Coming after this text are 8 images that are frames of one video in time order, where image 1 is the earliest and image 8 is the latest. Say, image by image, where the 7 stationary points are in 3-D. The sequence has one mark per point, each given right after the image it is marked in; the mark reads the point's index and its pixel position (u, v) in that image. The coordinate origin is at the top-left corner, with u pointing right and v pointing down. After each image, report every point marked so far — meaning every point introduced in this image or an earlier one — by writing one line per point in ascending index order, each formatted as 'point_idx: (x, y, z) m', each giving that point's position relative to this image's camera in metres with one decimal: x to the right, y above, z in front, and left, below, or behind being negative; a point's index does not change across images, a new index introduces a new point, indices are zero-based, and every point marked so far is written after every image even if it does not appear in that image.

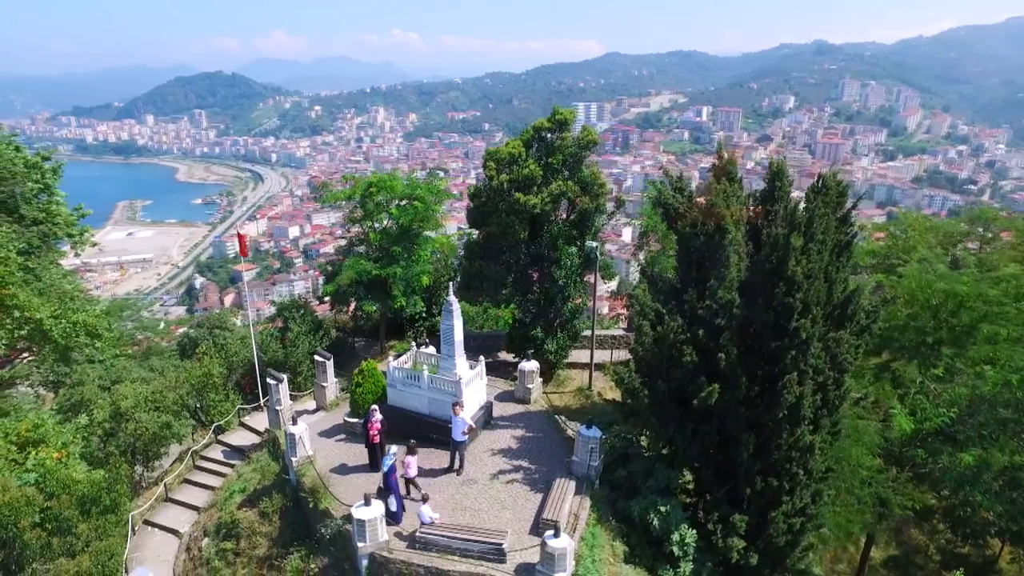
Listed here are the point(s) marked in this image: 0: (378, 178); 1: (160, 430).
0: (-4.0, +3.4, +18.6) m
1: (-7.4, -3.1, +13.0) m
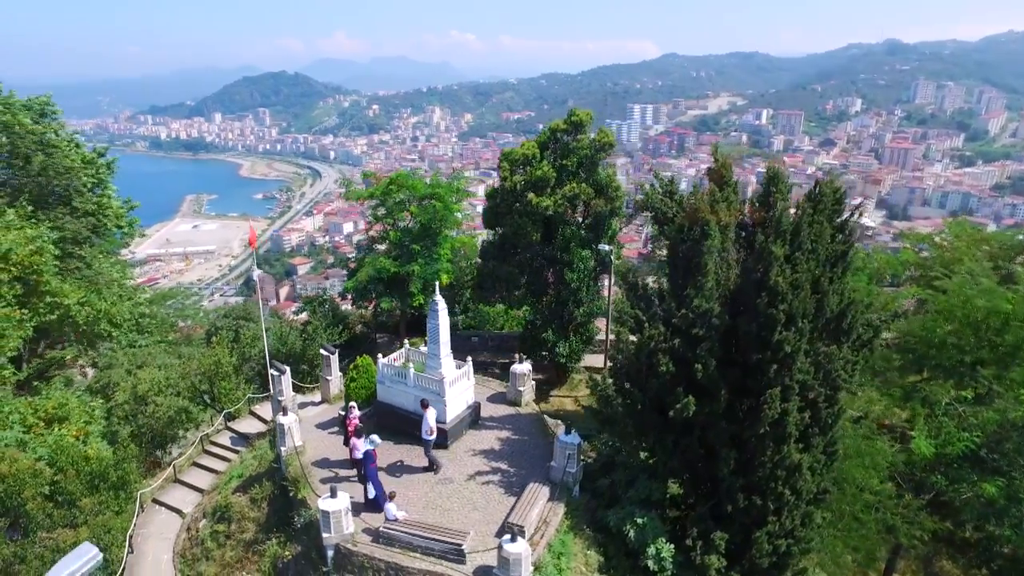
0: (-3.4, +3.4, +18.9) m
1: (-7.5, -2.9, +13.7) m
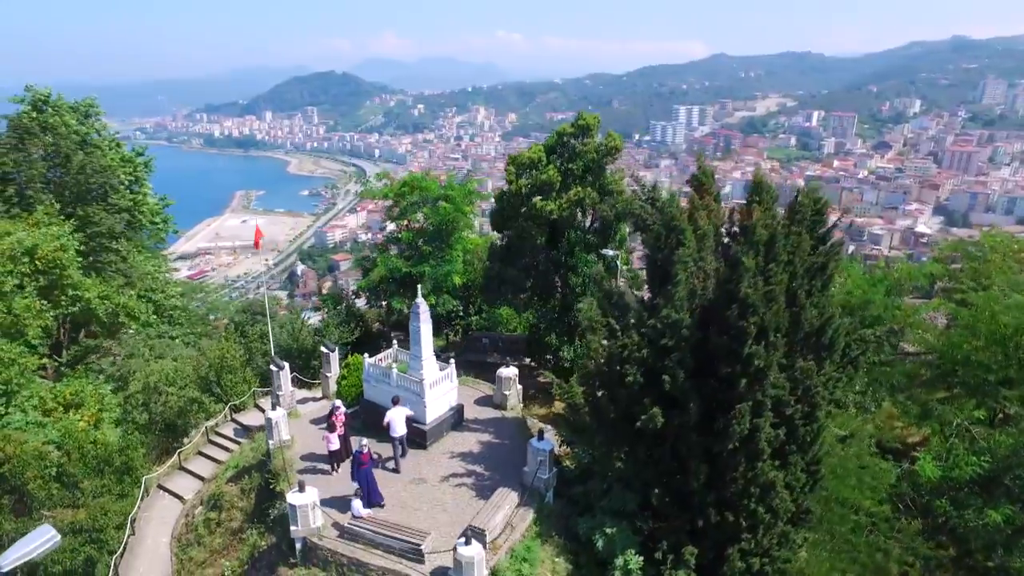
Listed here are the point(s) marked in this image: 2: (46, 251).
0: (-3.0, +3.4, +19.2) m
1: (-7.7, -2.7, +14.3) m
2: (-10.3, +0.8, +13.4) m
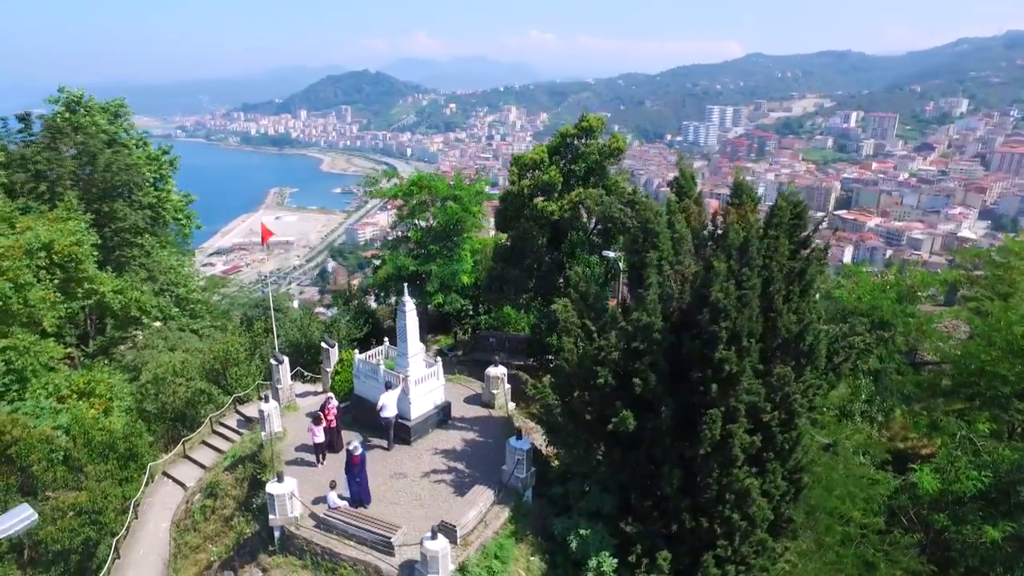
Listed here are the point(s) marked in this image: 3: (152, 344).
0: (-2.8, +3.5, +19.4) m
1: (-7.8, -2.6, +14.8) m
2: (-10.4, +1.0, +14.0) m
3: (-10.1, -1.6, +17.1) m
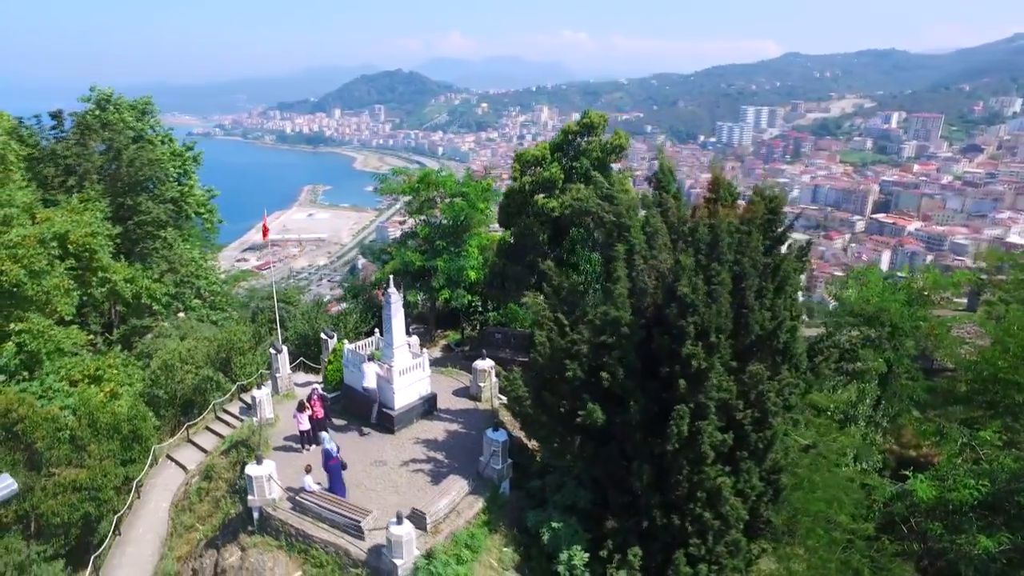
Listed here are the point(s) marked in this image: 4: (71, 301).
0: (-2.6, +3.7, +19.7) m
1: (-7.9, -2.4, +15.3) m
2: (-10.4, +1.3, +14.6) m
3: (-10.1, -1.3, +17.7) m
4: (-10.4, -0.3, +14.4) m
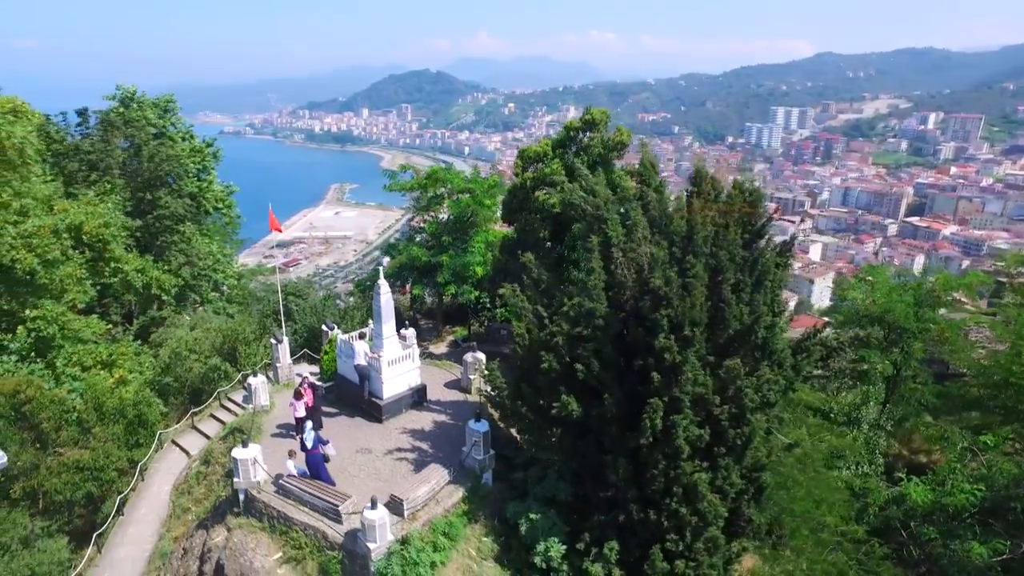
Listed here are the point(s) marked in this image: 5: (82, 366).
0: (-2.4, +3.8, +19.9) m
1: (-8.0, -2.1, +15.7) m
2: (-10.5, +1.5, +15.2) m
3: (-10.0, -1.0, +18.3) m
4: (-10.5, 0.0, +14.9) m
5: (-10.1, -1.8, +14.4) m
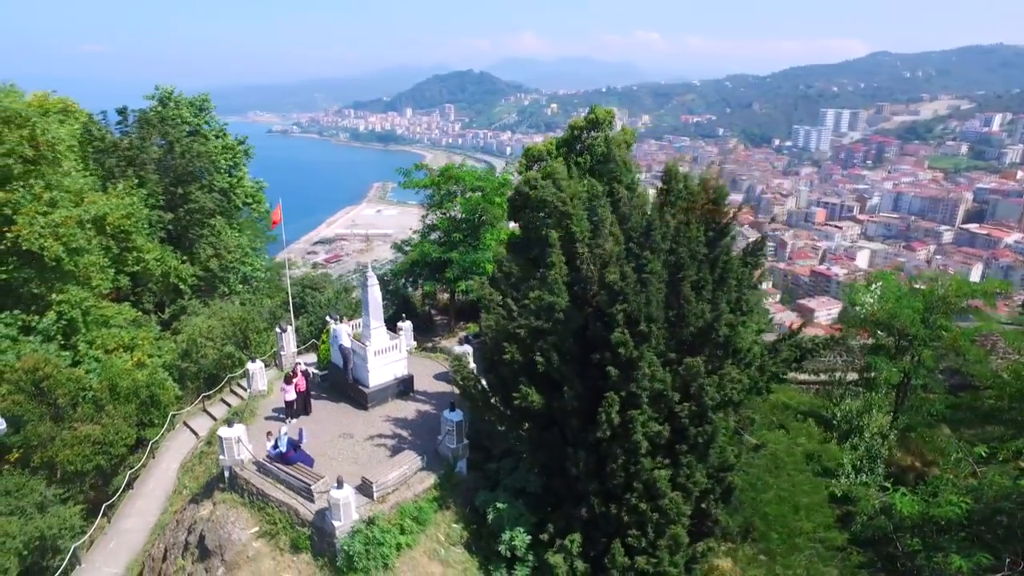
0: (-2.0, +4.0, +20.2) m
1: (-8.0, -1.8, +16.5) m
2: (-10.5, +1.9, +16.1) m
3: (-9.8, -0.7, +19.2) m
4: (-10.5, +0.3, +15.9) m
5: (-10.2, -1.5, +15.3) m
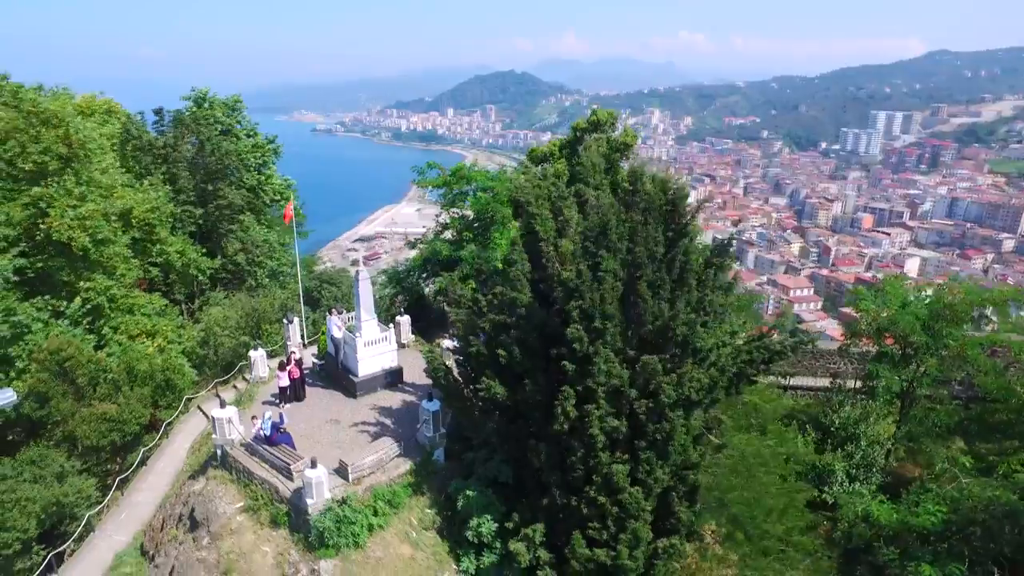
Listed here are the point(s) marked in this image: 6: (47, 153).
0: (-1.6, +4.0, +20.7) m
1: (-8.0, -1.6, +17.4) m
2: (-10.4, +2.2, +17.2) m
3: (-9.6, -0.4, +20.2) m
4: (-10.5, +0.6, +17.0) m
5: (-10.3, -1.2, +16.4) m
6: (-12.0, +3.5, +15.8) m
